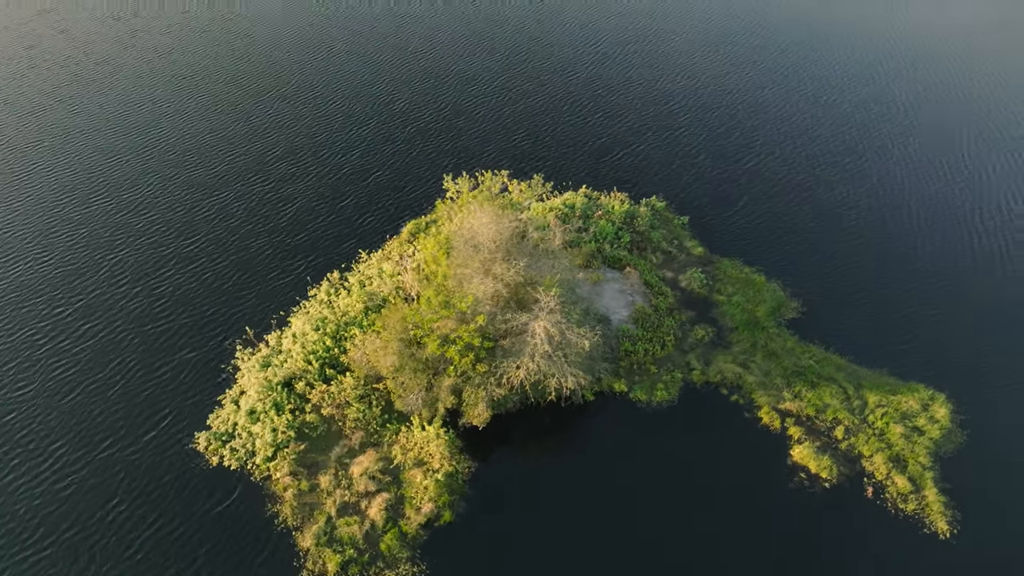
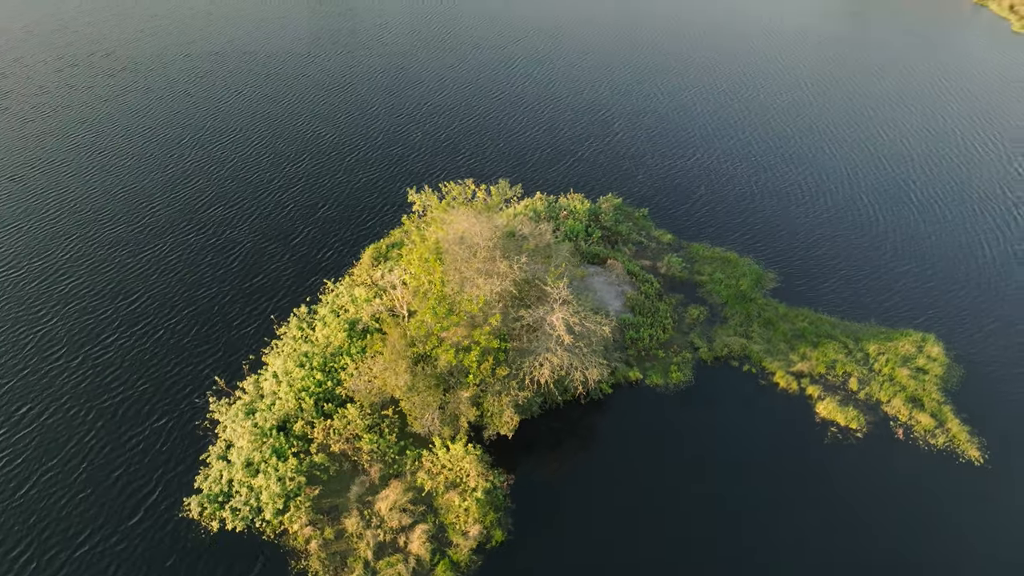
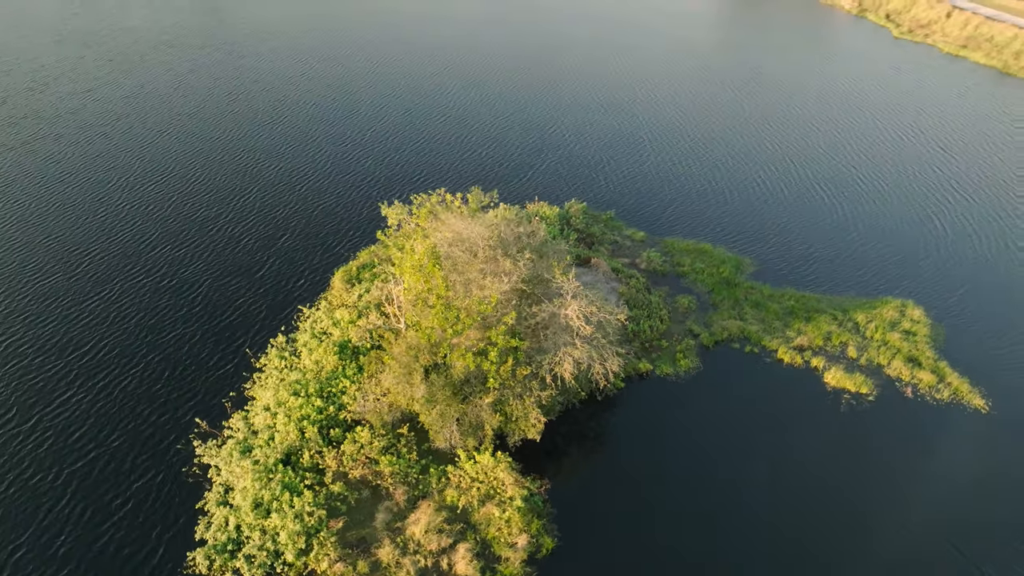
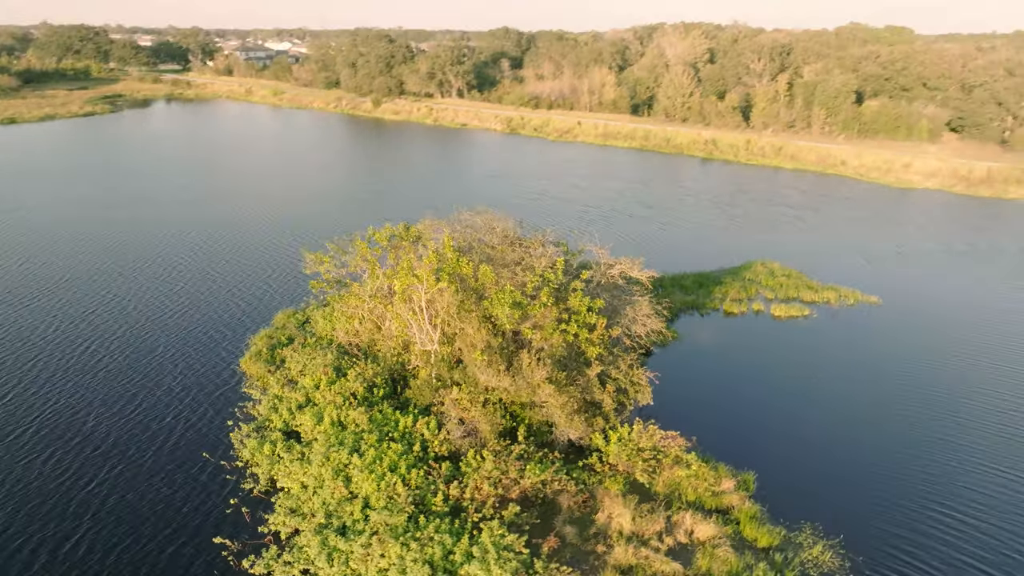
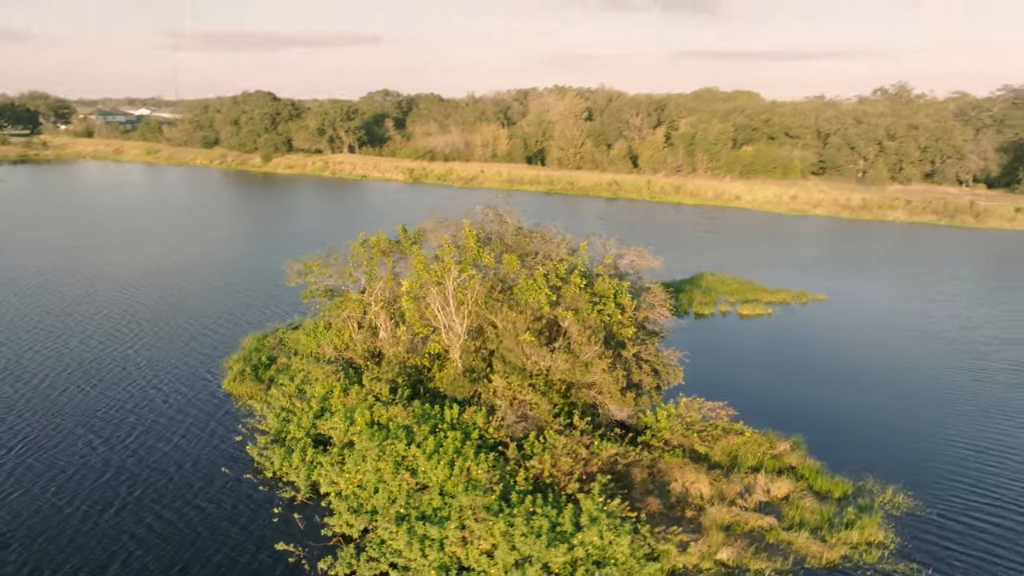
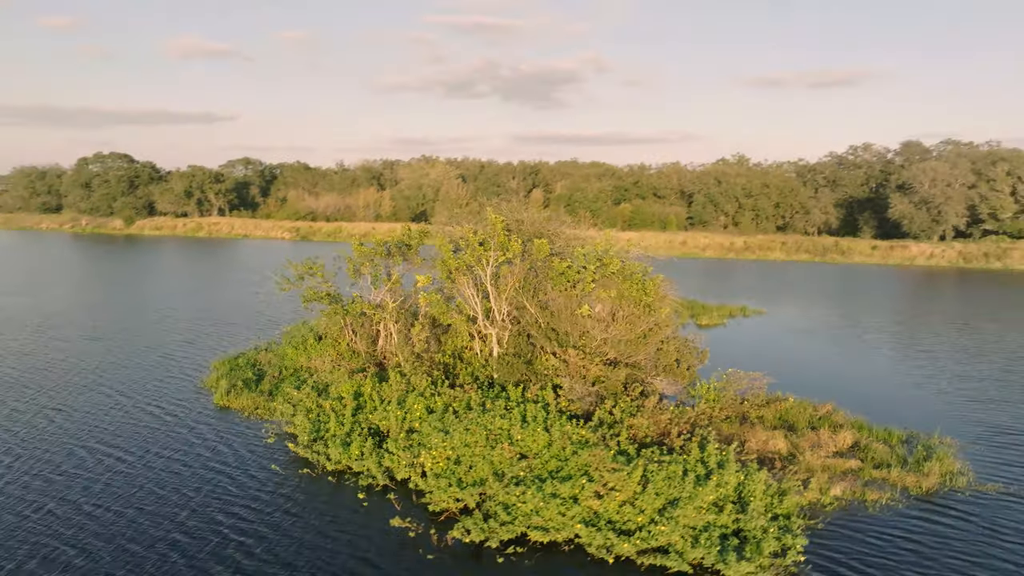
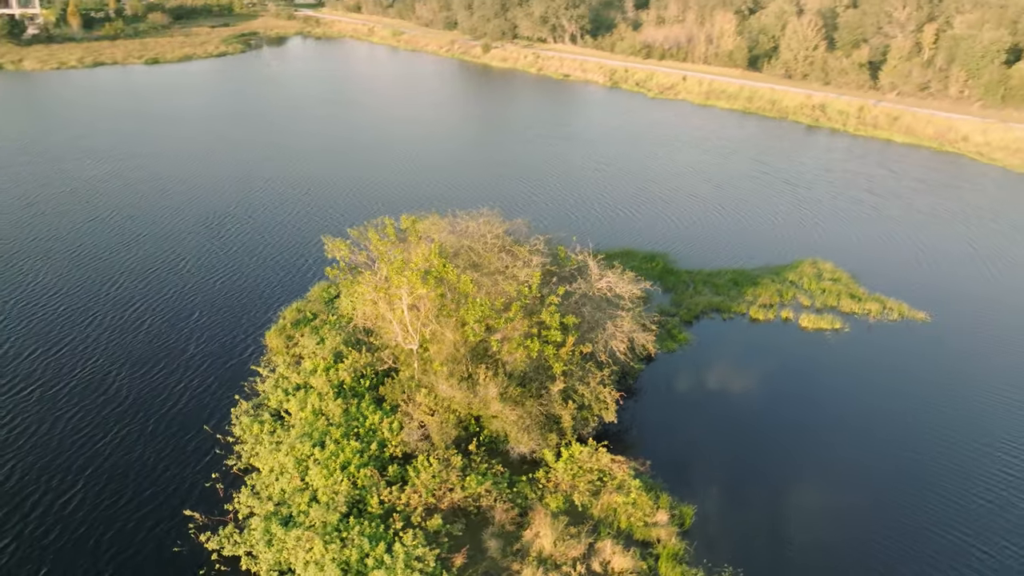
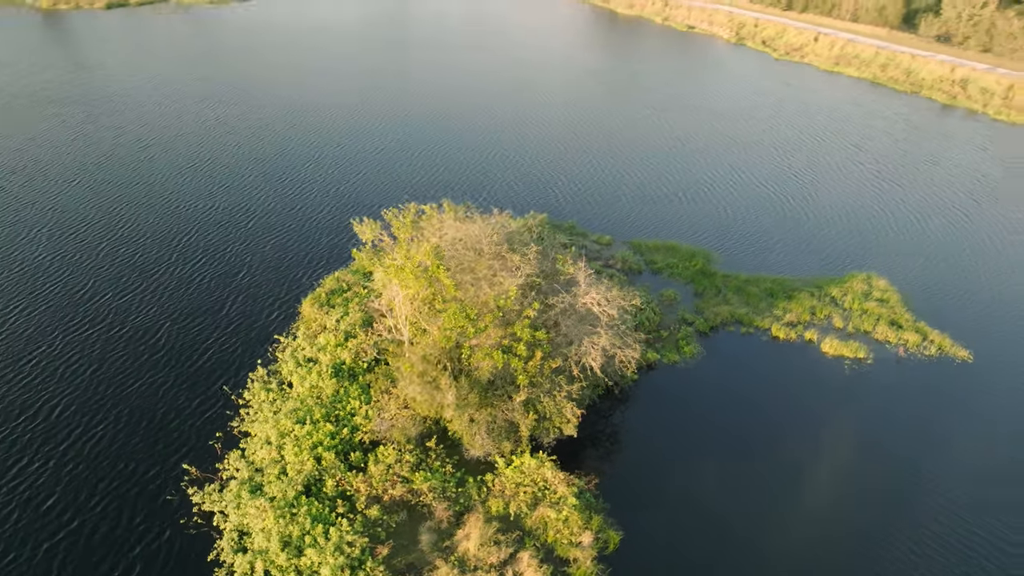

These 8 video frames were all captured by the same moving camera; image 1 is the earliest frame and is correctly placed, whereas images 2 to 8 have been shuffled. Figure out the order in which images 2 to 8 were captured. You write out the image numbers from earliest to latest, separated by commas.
2, 3, 8, 7, 4, 5, 6
